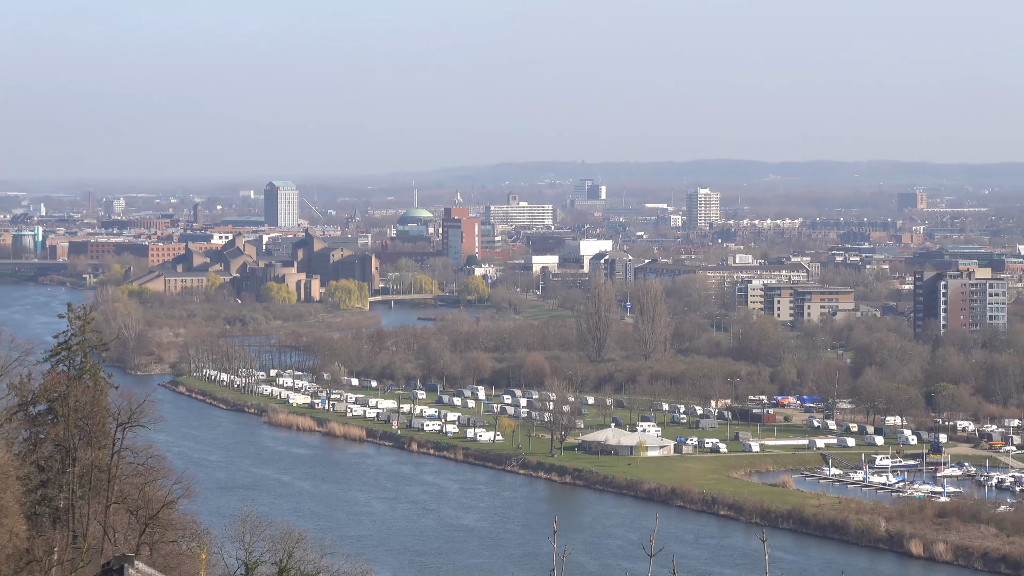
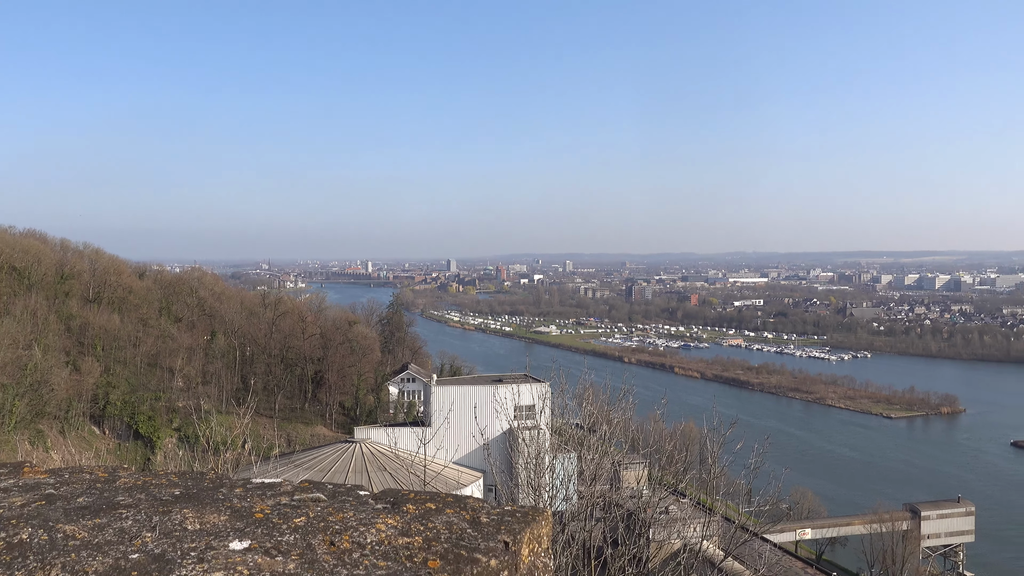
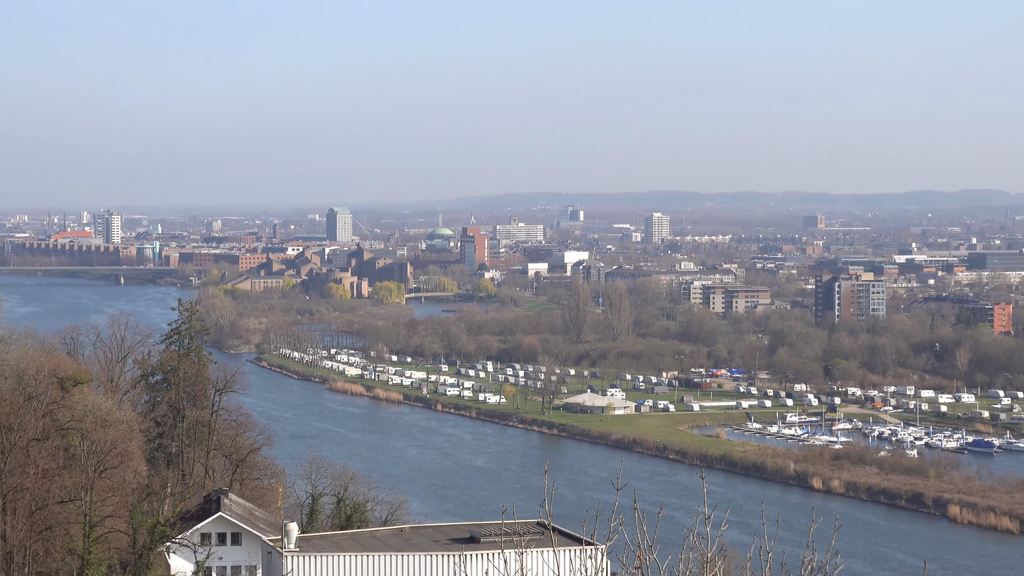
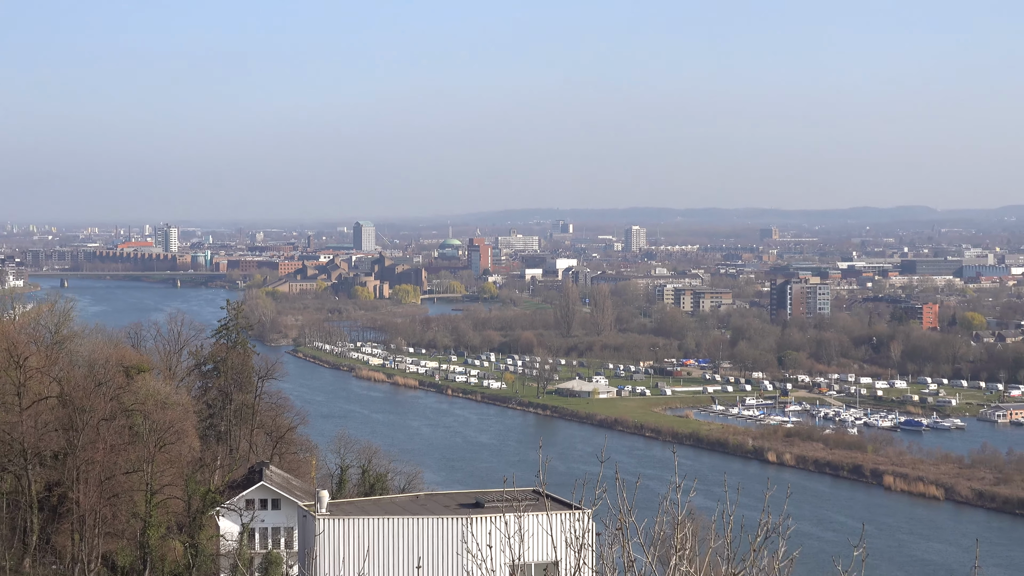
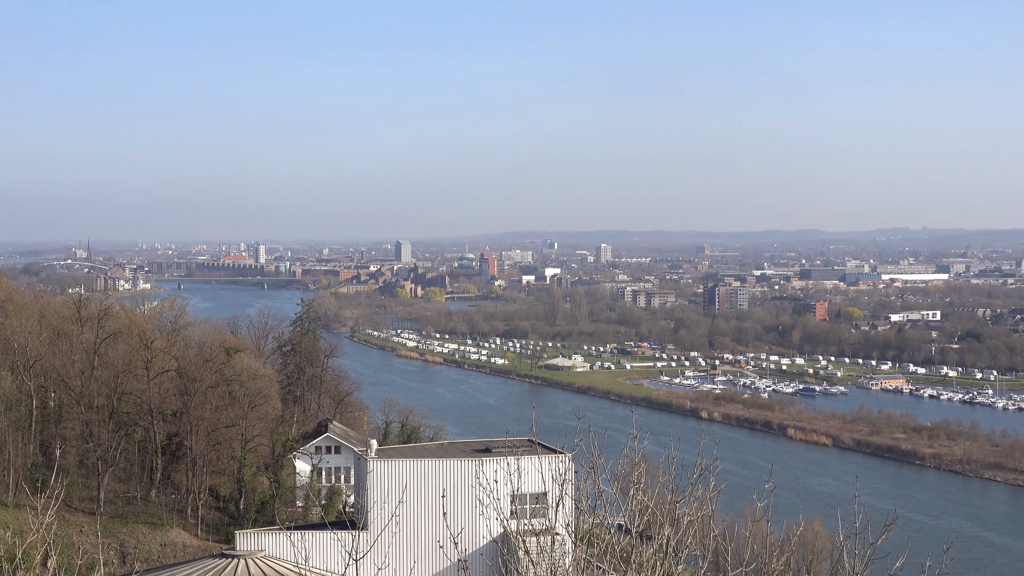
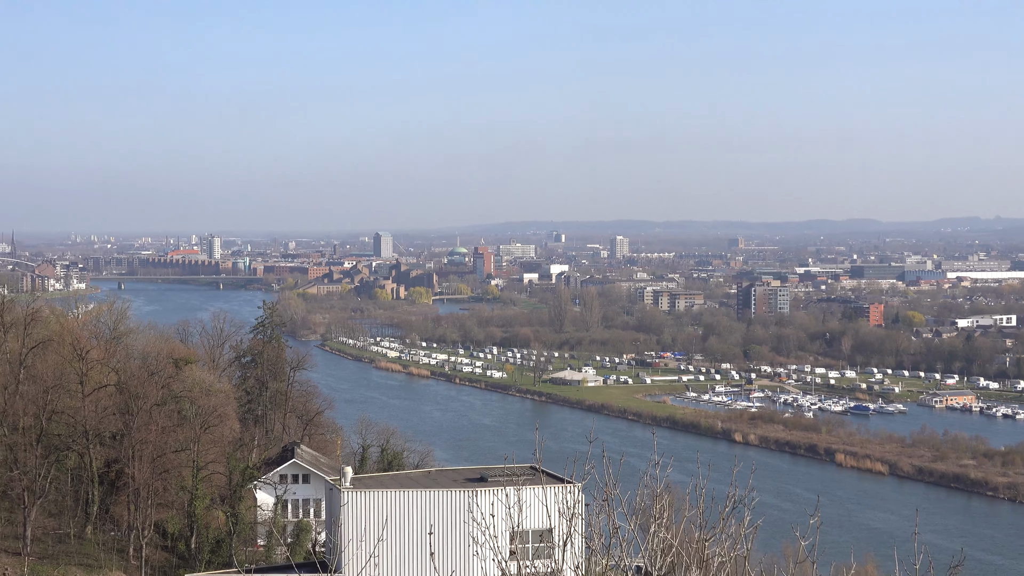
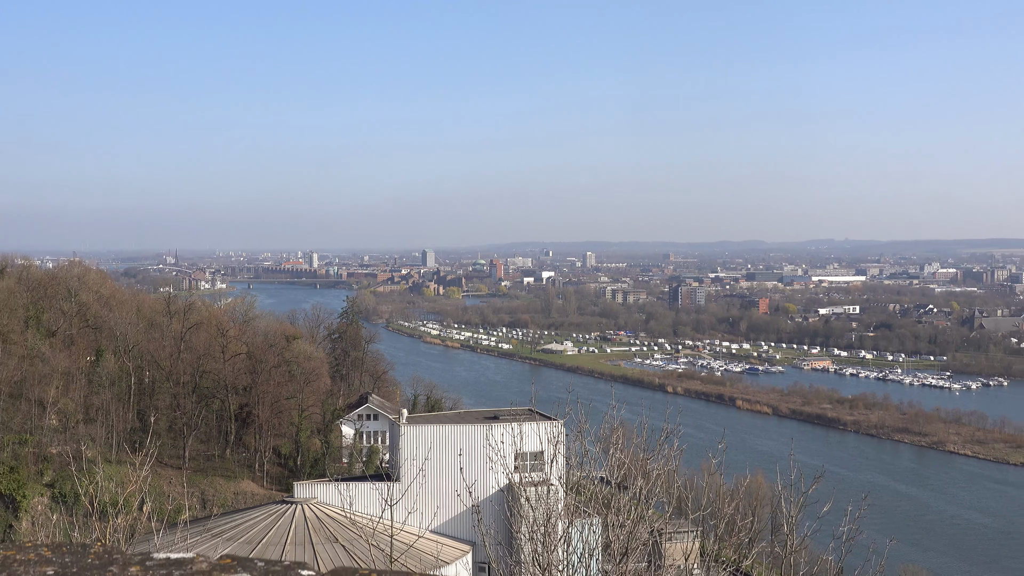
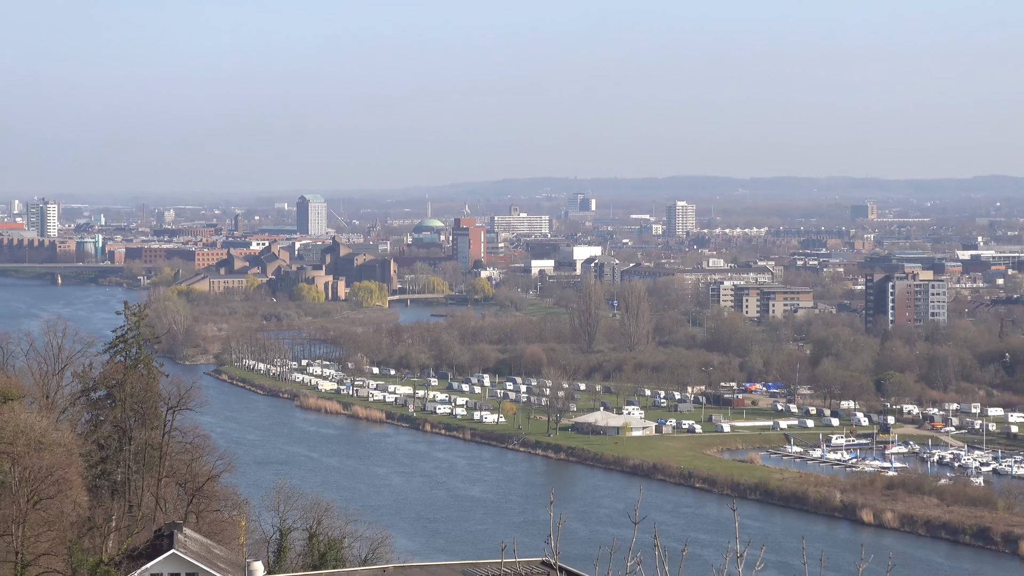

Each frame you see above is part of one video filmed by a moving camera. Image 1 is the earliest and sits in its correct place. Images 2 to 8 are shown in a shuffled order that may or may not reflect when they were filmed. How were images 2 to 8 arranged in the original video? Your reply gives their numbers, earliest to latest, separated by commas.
8, 3, 4, 6, 5, 7, 2
